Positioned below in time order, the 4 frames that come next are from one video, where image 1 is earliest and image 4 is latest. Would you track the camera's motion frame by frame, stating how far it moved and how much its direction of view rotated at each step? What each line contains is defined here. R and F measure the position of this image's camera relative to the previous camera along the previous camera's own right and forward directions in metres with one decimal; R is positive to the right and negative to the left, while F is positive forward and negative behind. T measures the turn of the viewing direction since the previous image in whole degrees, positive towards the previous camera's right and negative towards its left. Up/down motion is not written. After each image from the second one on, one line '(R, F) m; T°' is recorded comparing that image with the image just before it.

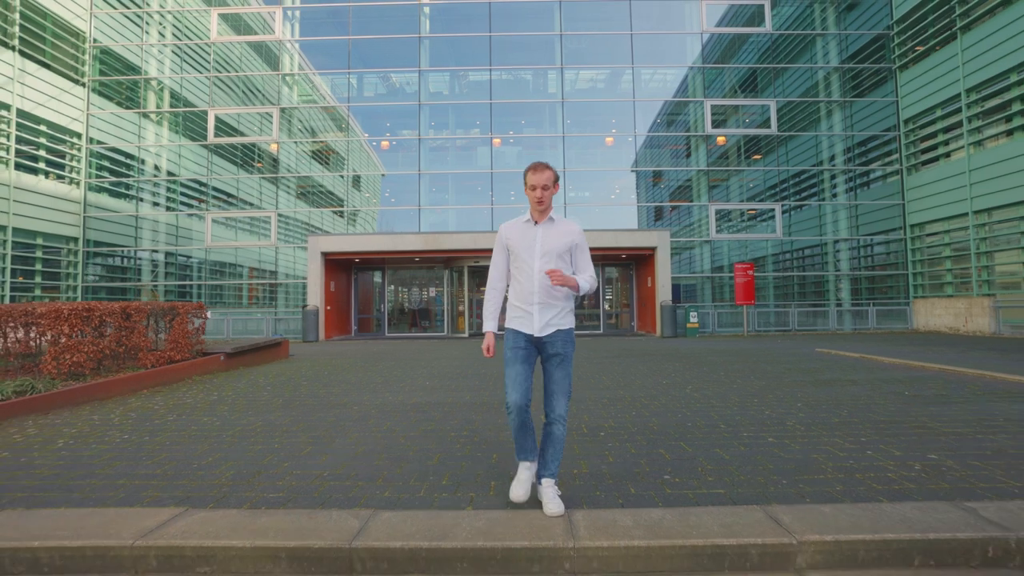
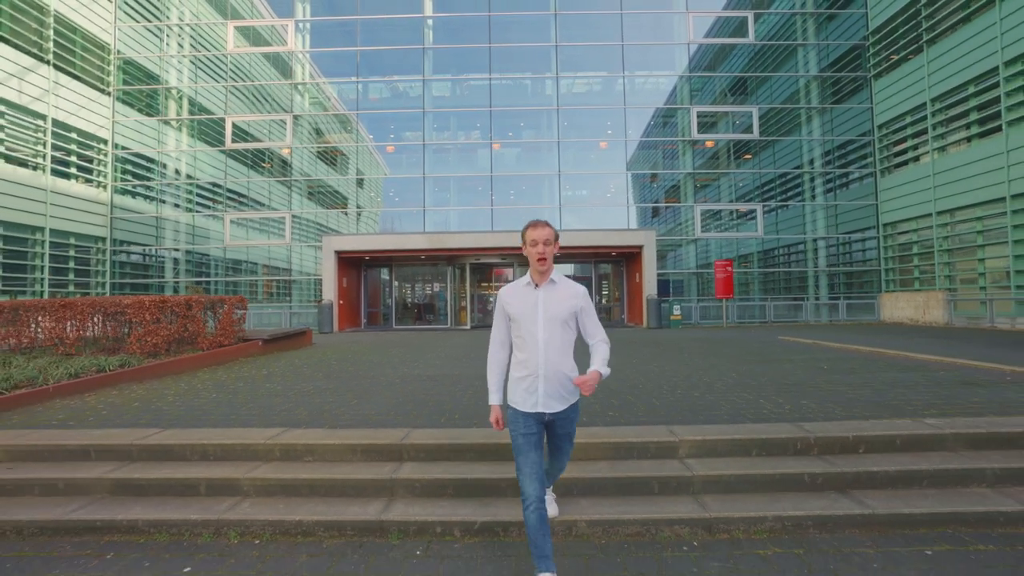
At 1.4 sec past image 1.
(+0.1, -1.3) m; 0°
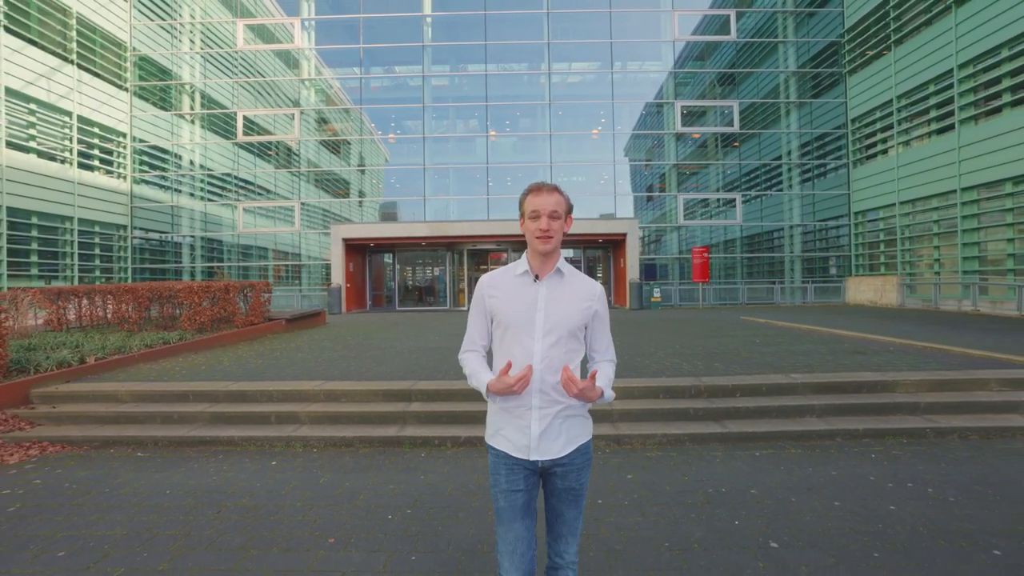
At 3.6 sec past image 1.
(+0.2, -1.4) m; 0°
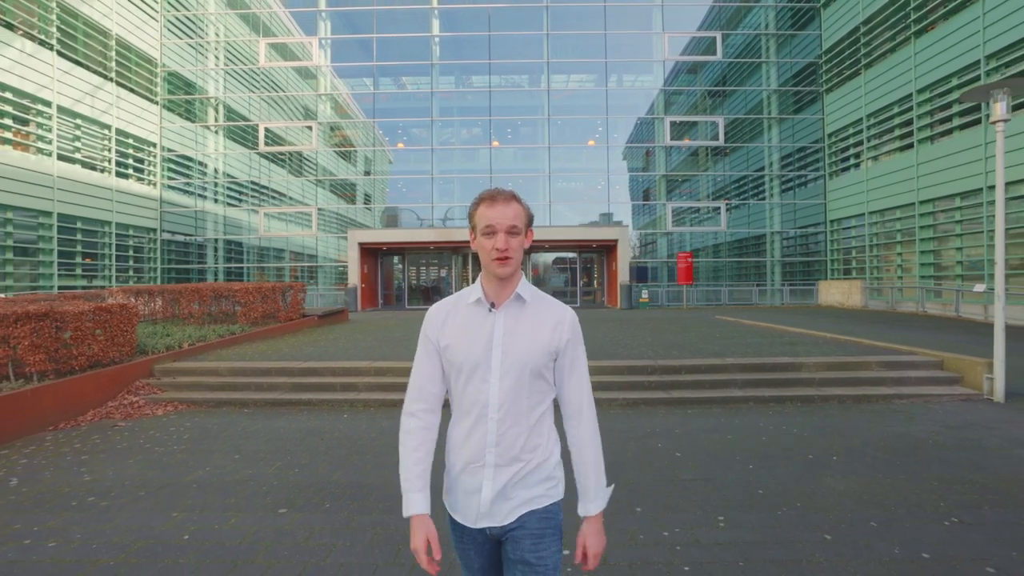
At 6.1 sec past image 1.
(0.0, -1.6) m; 0°
